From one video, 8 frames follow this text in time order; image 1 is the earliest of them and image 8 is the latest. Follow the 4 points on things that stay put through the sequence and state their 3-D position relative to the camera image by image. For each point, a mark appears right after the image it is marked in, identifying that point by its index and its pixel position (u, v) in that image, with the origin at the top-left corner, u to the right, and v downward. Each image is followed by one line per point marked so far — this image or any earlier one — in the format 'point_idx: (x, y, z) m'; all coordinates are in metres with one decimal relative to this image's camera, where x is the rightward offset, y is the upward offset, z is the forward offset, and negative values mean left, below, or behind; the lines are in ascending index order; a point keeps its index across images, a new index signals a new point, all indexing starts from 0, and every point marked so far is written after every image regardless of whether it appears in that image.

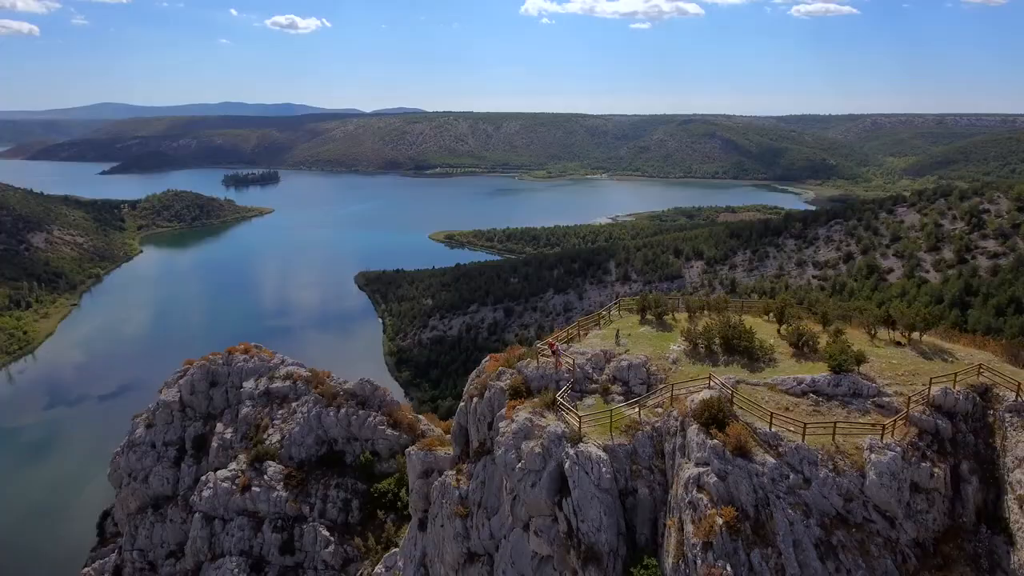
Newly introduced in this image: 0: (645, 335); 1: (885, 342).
0: (+2.4, -0.9, +12.4) m
1: (+6.3, -1.0, +11.3) m
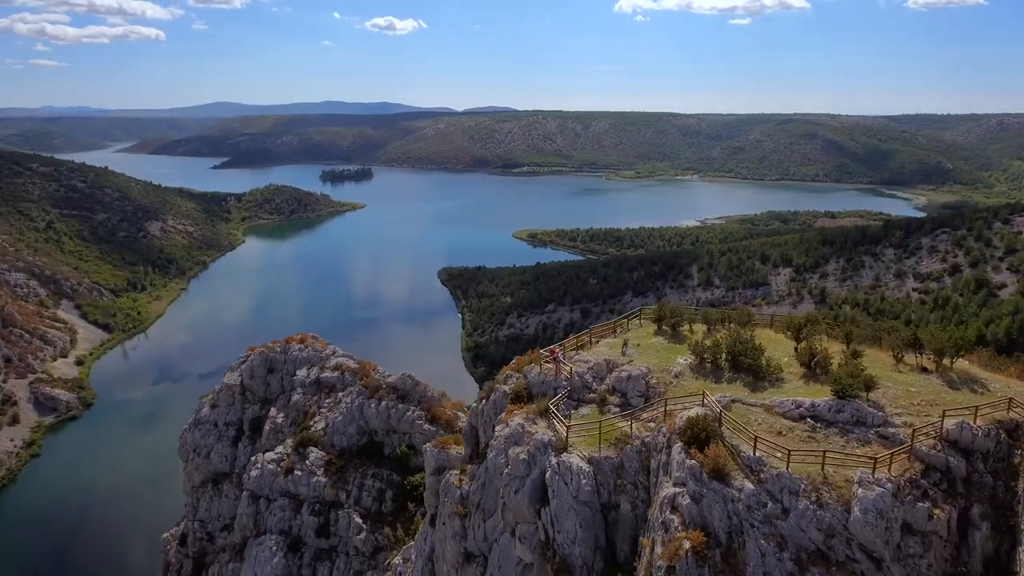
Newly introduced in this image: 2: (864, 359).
0: (+2.6, -1.1, +12.0) m
1: (+6.2, -1.3, +10.5) m
2: (+5.7, -1.3, +10.9) m
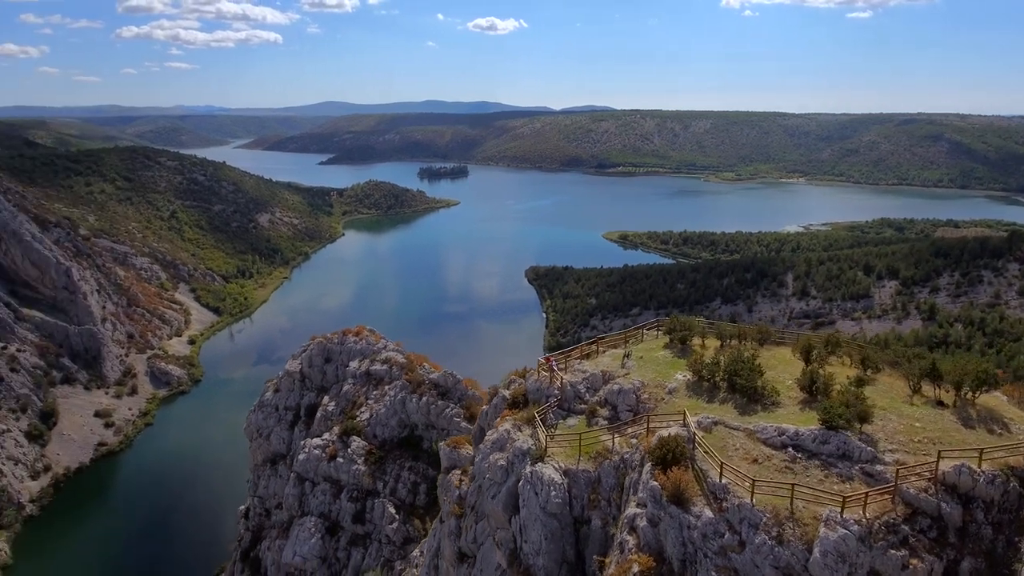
0: (+2.5, -1.3, +11.7) m
1: (+6.0, -1.7, +9.6) m
2: (+5.5, -1.6, +10.1) m
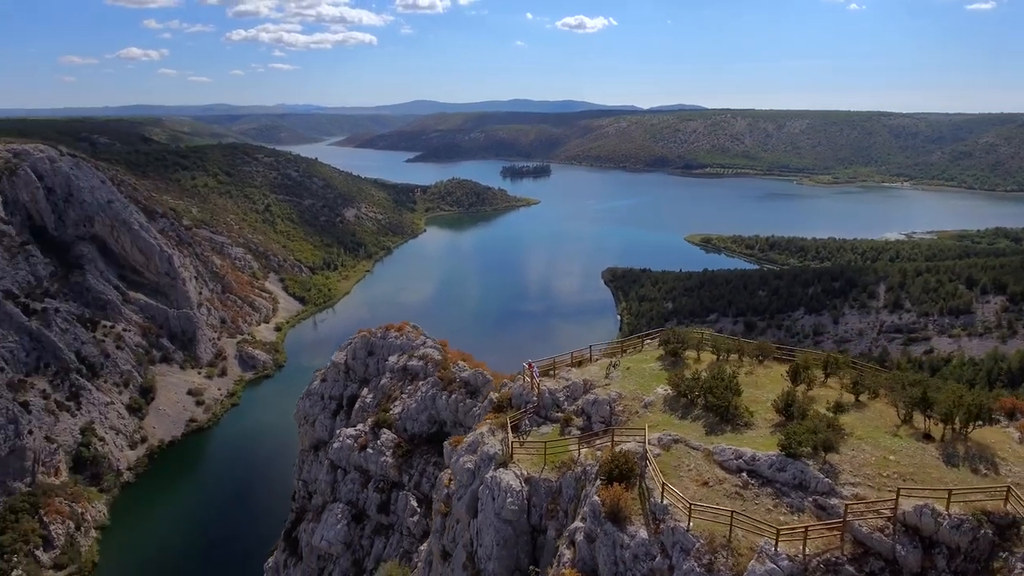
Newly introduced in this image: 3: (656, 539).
0: (+2.3, -1.4, +11.3) m
1: (+5.4, -2.0, +8.8) m
2: (+5.0, -1.9, +9.4) m
3: (+1.7, -2.9, +7.5) m
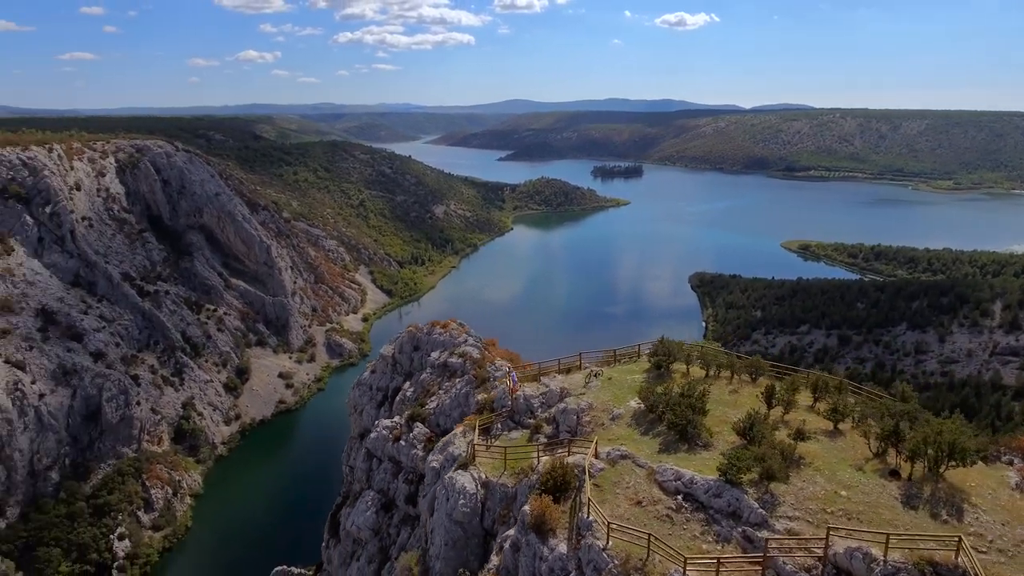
0: (+1.9, -1.6, +11.1) m
1: (+4.6, -2.2, +8.1) m
2: (+4.3, -2.1, +8.8) m
3: (+0.7, -3.0, +7.4) m
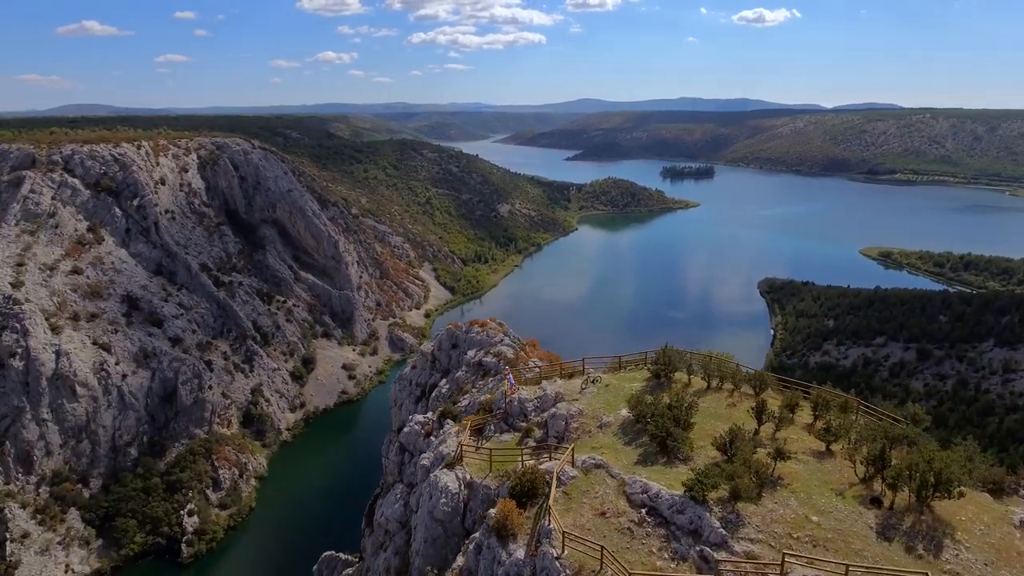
0: (+1.8, -1.7, +10.9) m
1: (+4.2, -2.4, +7.7) m
2: (+4.0, -2.3, +8.3) m
3: (+0.2, -3.1, +7.3) m
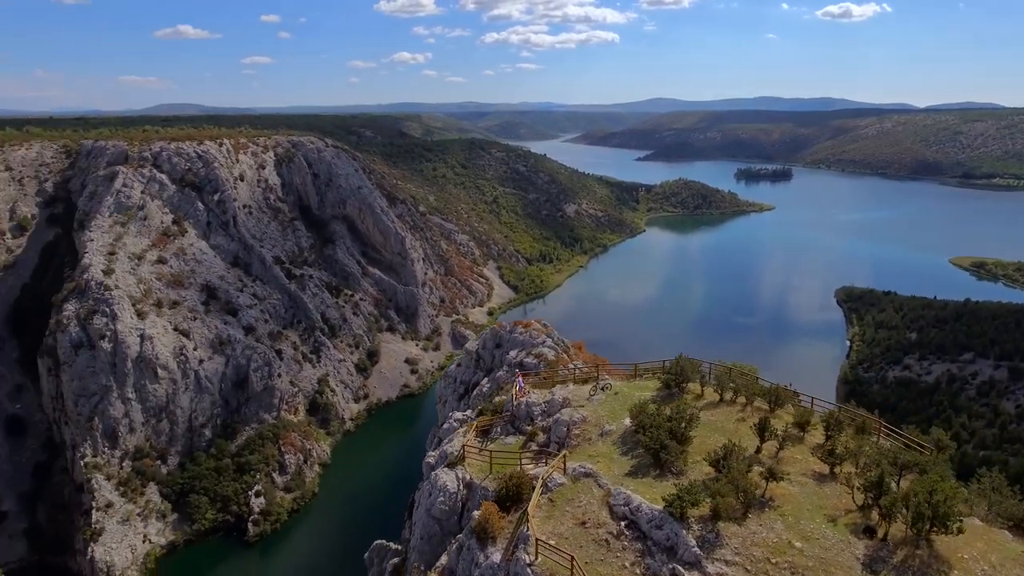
0: (+1.9, -1.8, +10.7) m
1: (+3.9, -2.6, +7.3) m
2: (+3.8, -2.5, +7.9) m
3: (-0.1, -3.1, +7.3) m
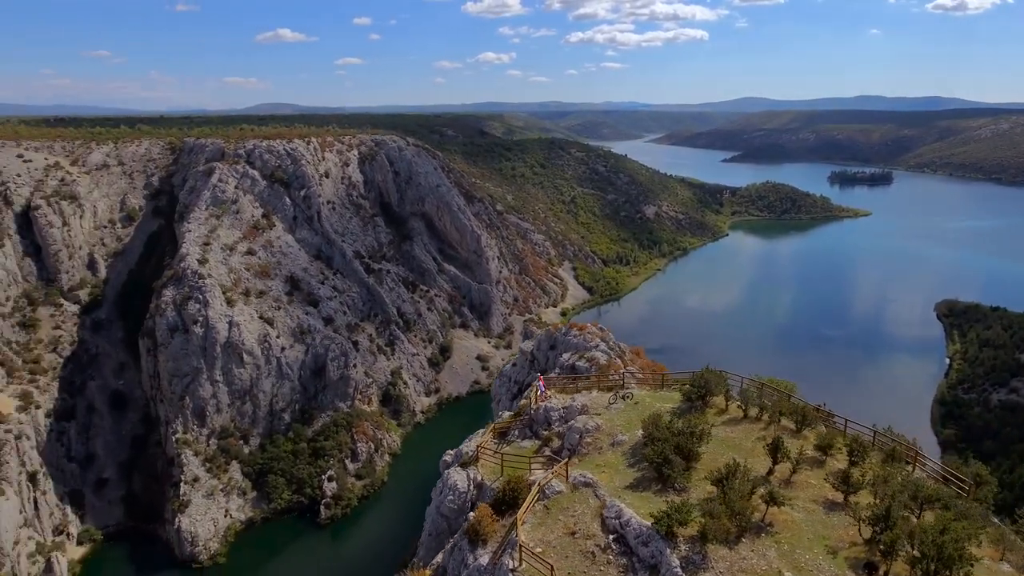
0: (+2.2, -1.9, +10.4) m
1: (+3.7, -2.8, +6.8) m
2: (+3.7, -2.6, +7.5) m
3: (-0.3, -3.2, +7.3) m
